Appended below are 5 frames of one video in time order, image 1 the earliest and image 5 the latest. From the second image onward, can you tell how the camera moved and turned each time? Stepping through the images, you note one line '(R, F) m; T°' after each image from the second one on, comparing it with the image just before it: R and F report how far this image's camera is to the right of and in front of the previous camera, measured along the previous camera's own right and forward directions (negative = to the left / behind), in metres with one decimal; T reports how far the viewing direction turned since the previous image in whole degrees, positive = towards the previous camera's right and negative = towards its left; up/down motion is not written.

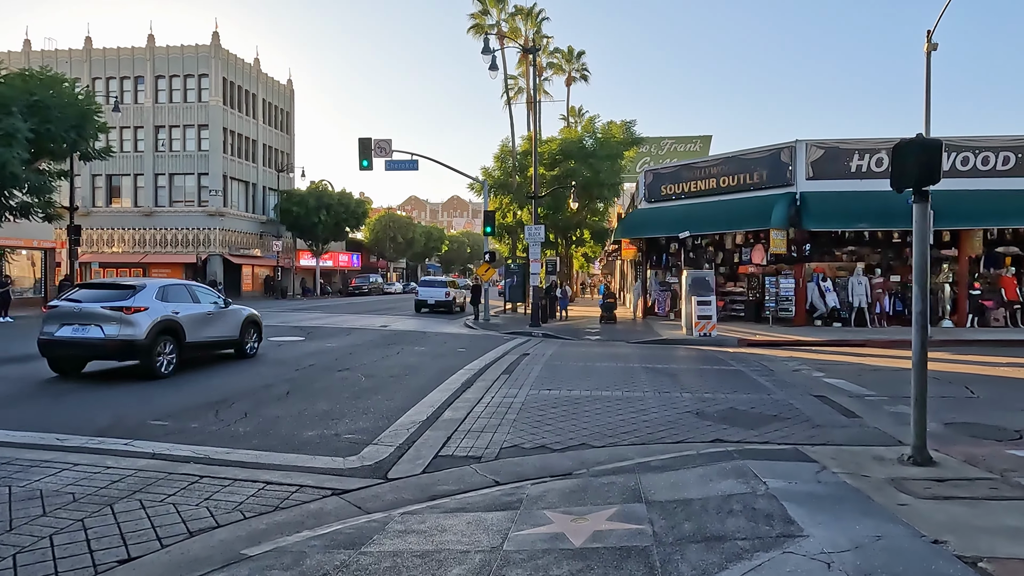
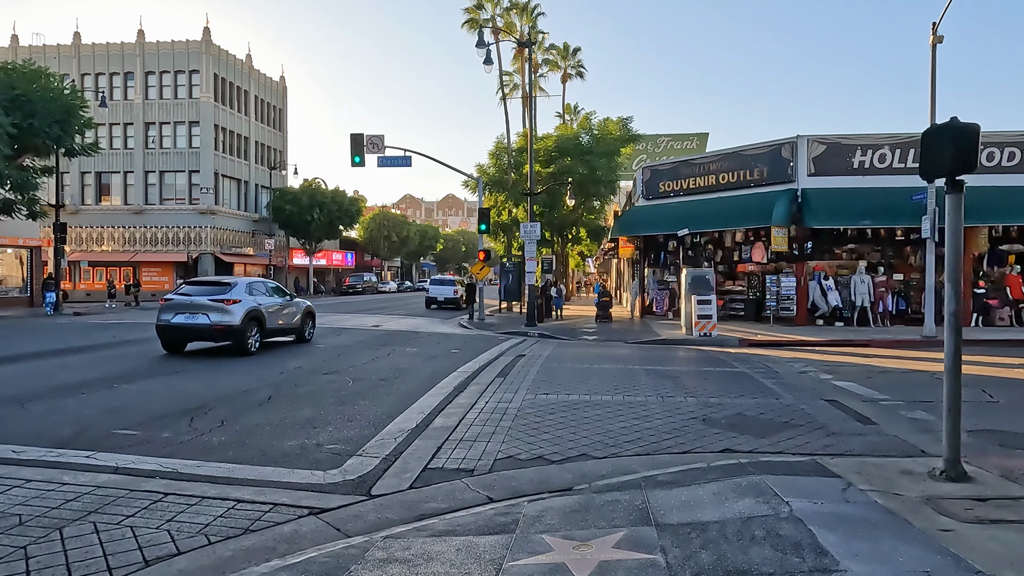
(0.0, +0.5) m; 0°
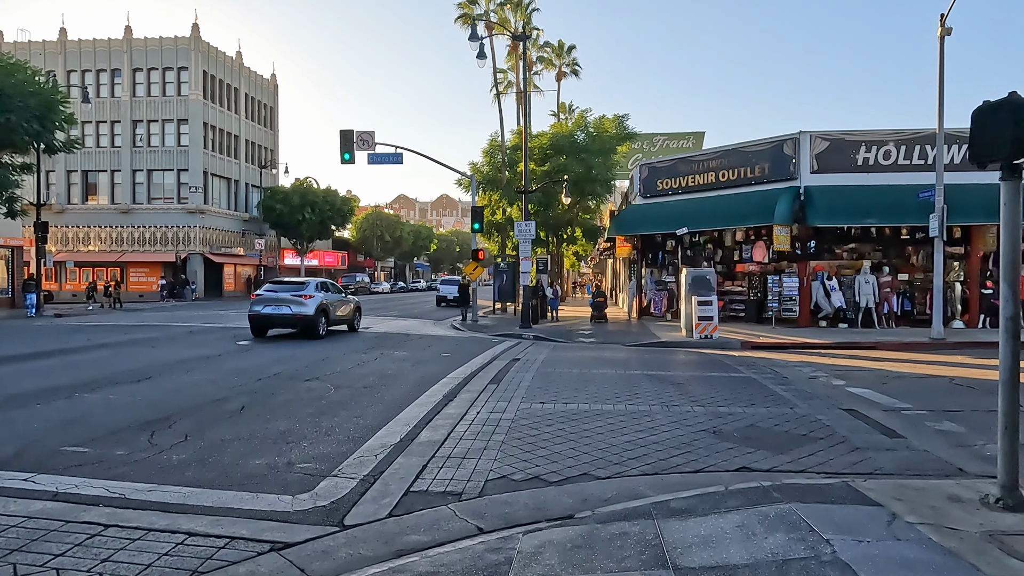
(0.0, +0.7) m; 0°
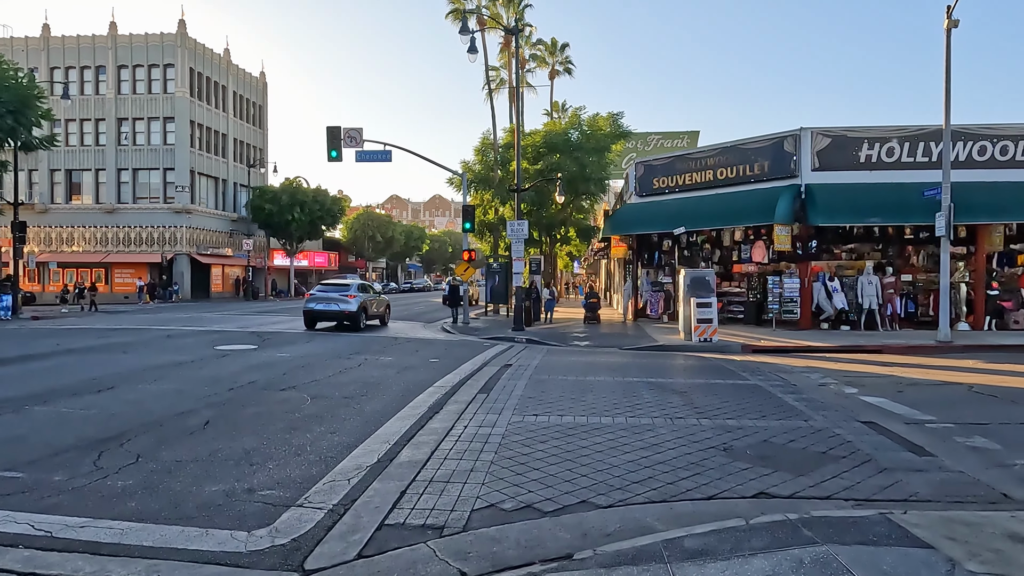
(0.0, +0.7) m; +1°
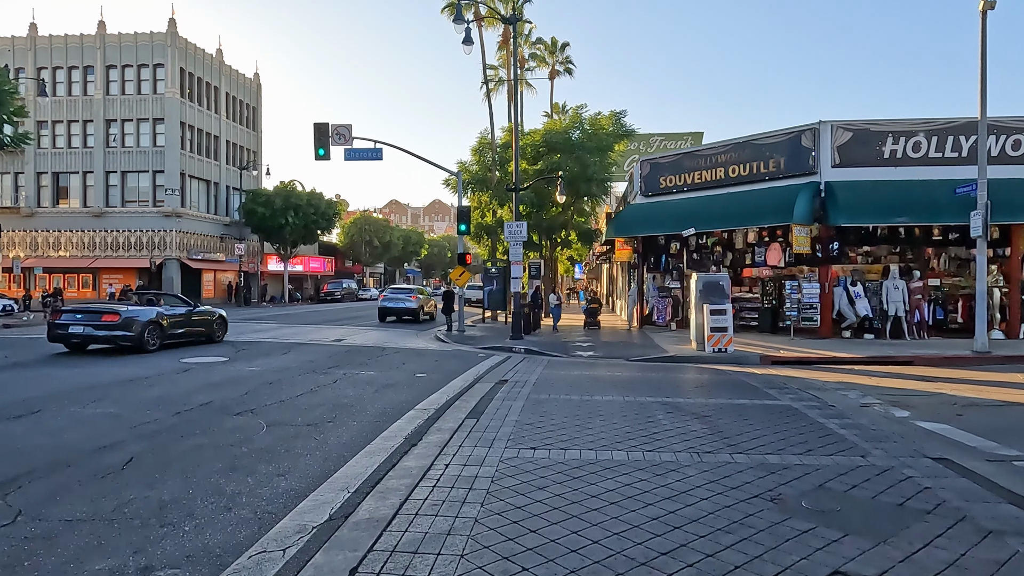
(+0.1, +1.4) m; 0°
